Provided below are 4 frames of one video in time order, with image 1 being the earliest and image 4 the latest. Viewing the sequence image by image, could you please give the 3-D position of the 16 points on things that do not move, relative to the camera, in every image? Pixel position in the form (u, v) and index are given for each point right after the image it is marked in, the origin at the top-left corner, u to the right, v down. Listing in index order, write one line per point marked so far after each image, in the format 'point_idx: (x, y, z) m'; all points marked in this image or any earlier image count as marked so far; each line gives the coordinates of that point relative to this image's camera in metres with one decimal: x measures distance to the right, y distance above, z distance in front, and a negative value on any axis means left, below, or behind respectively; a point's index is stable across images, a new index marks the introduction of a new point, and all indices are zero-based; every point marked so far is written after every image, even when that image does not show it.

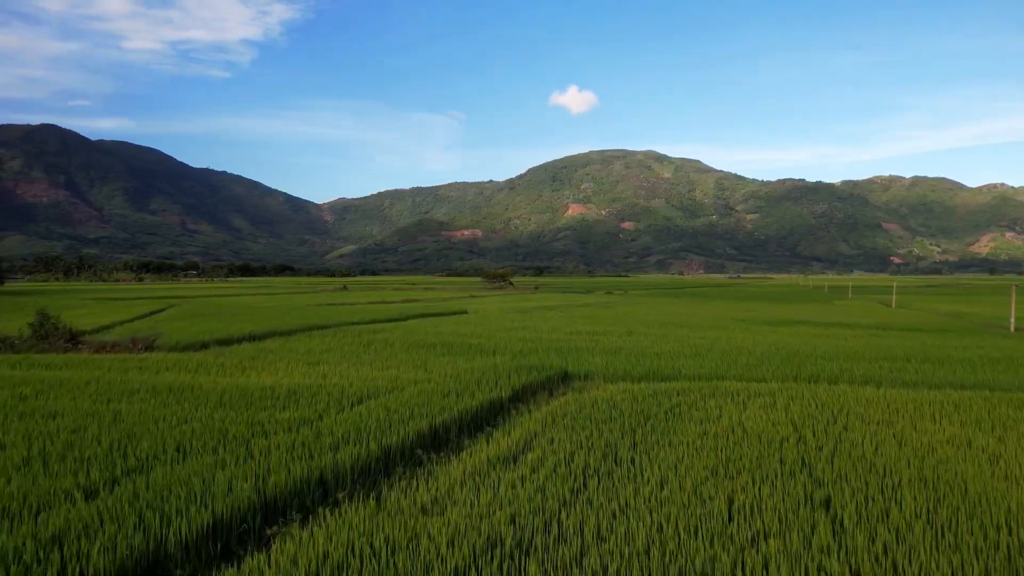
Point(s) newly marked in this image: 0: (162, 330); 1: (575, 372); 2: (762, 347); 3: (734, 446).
0: (-7.3, -0.9, +13.9) m
1: (+0.8, -1.1, +8.7) m
2: (+4.3, -1.0, +11.6) m
3: (+1.6, -1.2, +4.9) m
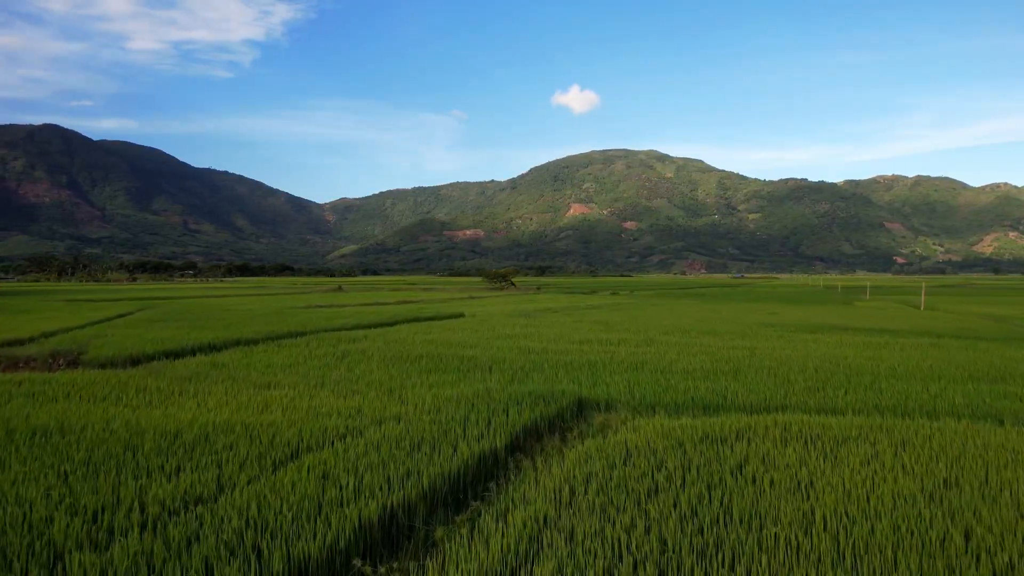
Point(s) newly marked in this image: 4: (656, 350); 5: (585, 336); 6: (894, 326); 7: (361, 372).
0: (-7.2, -0.9, +12.1) m
1: (+0.8, -1.1, +6.9) m
2: (+4.3, -1.0, +9.7) m
3: (+1.6, -1.2, +3.0) m
4: (+2.4, -1.0, +11.3) m
5: (+1.6, -1.0, +14.1) m
6: (+10.2, -1.0, +18.1) m
7: (-1.9, -1.1, +9.0) m
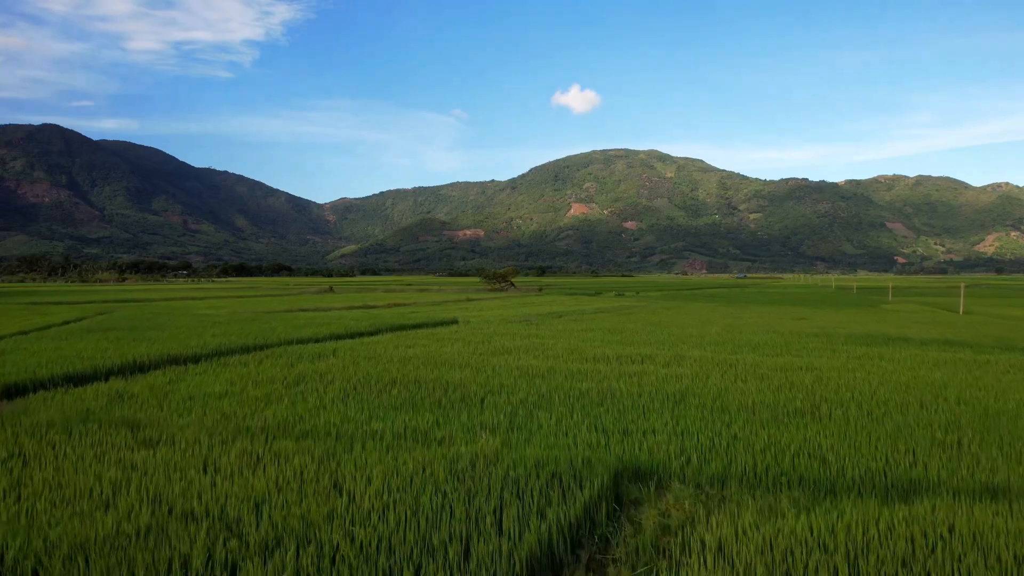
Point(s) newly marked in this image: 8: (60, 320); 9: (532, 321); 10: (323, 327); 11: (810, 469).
0: (-7.3, -1.0, +9.8) m
1: (+0.8, -1.2, +4.5) m
2: (+4.3, -1.1, +7.3) m
3: (+1.6, -1.3, +0.7) m
4: (+2.4, -1.1, +8.9) m
5: (+1.5, -1.1, +11.7) m
6: (+10.2, -1.1, +15.8) m
7: (-1.9, -1.2, +6.7) m
8: (-12.7, -0.9, +19.0) m
9: (+0.5, -1.0, +19.2) m
10: (-4.6, -0.9, +16.3) m
11: (+1.9, -1.2, +4.6) m
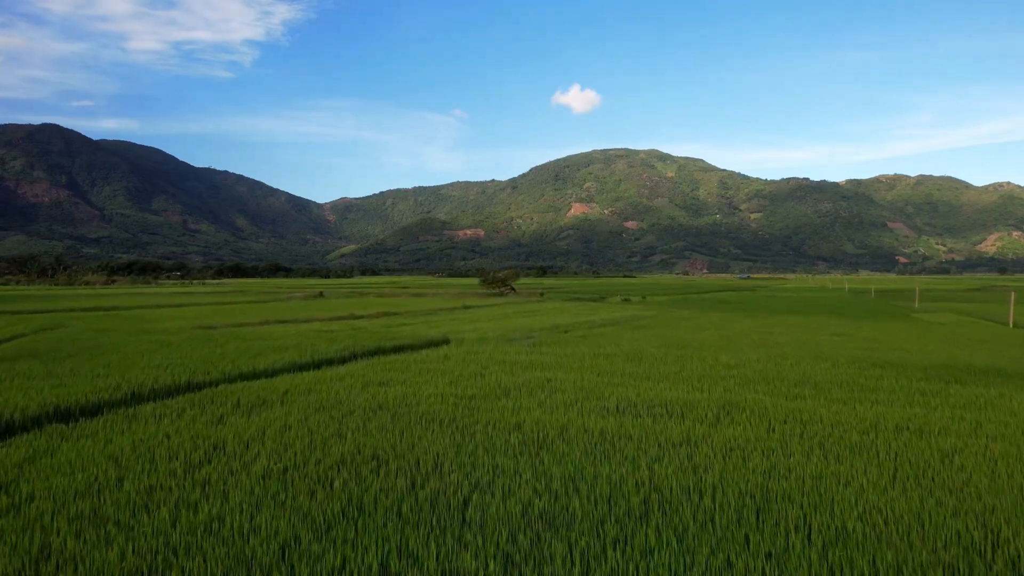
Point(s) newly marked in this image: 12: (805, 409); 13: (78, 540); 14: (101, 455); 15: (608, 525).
0: (-7.3, -1.3, +7.3) m
1: (+0.8, -1.5, +2.1) m
2: (+4.2, -1.5, +4.9) m
3: (+1.5, -1.6, -1.8) m
4: (+2.4, -1.5, +6.4) m
5: (+1.5, -1.4, +9.2) m
6: (+10.2, -1.4, +13.3) m
7: (-2.0, -1.6, +4.2) m
8: (-12.7, -1.3, +16.5) m
9: (+0.5, -1.3, +16.7) m
10: (-4.6, -1.3, +13.9) m
11: (+1.9, -1.6, +2.1) m
12: (+3.5, -1.4, +8.1) m
13: (-2.7, -1.6, +4.1) m
14: (-3.8, -1.5, +6.2) m
15: (+0.6, -1.5, +4.5) m
